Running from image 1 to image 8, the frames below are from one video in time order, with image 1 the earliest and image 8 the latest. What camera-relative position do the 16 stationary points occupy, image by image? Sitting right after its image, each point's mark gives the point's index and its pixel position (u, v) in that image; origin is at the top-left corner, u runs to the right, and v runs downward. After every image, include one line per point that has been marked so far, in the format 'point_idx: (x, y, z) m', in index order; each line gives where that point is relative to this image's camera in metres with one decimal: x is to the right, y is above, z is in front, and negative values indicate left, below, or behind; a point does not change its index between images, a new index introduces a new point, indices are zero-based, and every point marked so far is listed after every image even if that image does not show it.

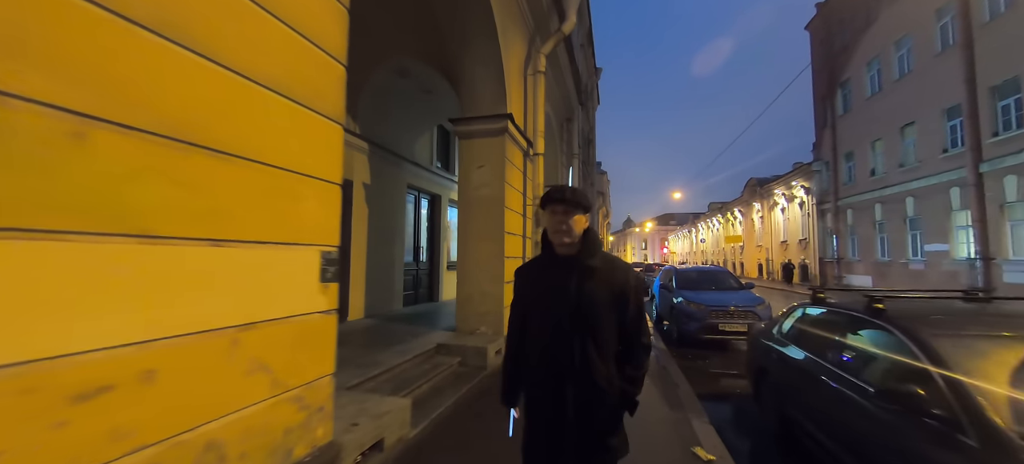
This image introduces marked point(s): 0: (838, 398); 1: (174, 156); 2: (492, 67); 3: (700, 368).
0: (+2.5, -1.3, +2.8) m
1: (-1.3, +0.3, +1.5) m
2: (-0.4, +2.7, +5.8) m
3: (+3.2, -2.3, +6.1) m
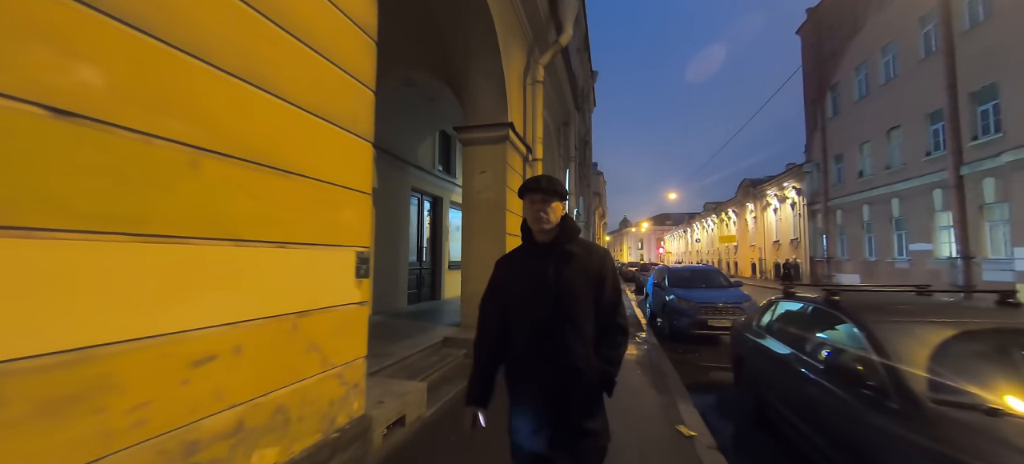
0: (+2.6, -1.3, +3.2) m
1: (-1.3, +0.3, +1.9) m
2: (-0.3, +2.6, +6.2) m
3: (+3.2, -2.3, +6.5) m
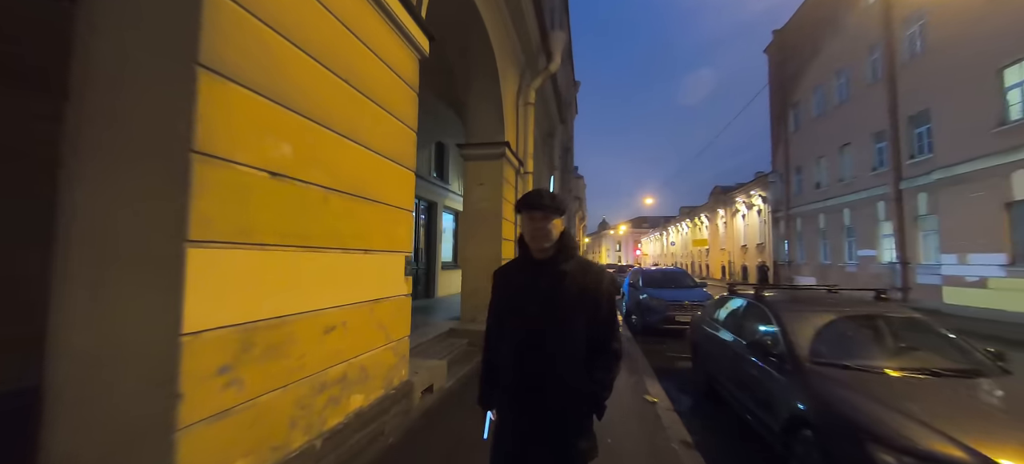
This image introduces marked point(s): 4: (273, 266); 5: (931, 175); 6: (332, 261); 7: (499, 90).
0: (+2.6, -1.4, +4.2) m
1: (-1.2, +0.2, +2.7) m
2: (-0.4, +2.5, +7.0) m
3: (+3.0, -2.5, +7.5) m
4: (-1.3, -0.2, +2.0) m
5: (+16.3, +2.2, +14.1) m
6: (-1.2, -0.2, +2.4) m
7: (-0.3, +2.7, +6.8) m
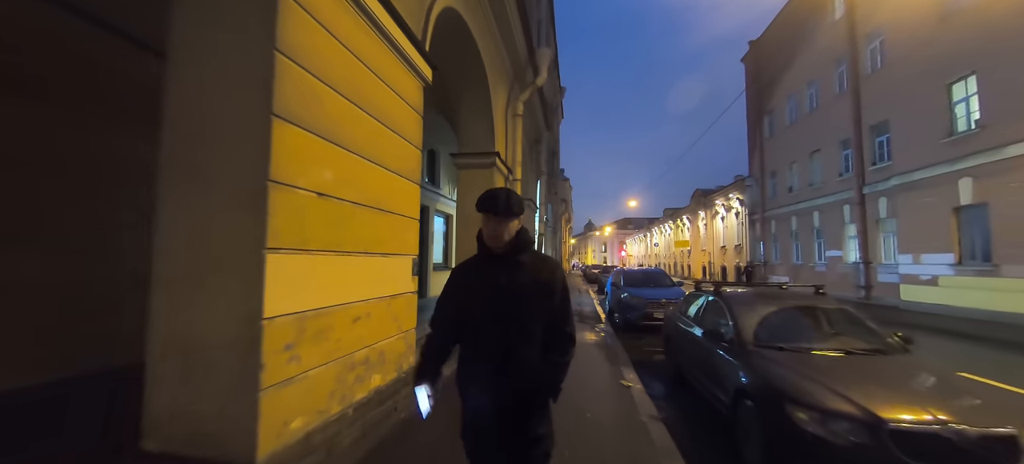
0: (+2.5, -1.5, +4.8) m
1: (-1.2, +0.2, +3.2) m
2: (-0.6, +2.5, +7.6) m
3: (+2.8, -2.5, +8.1) m
4: (-1.3, -0.2, +2.5) m
5: (+15.9, +2.2, +15.2) m
6: (-1.2, -0.2, +2.9) m
7: (-0.5, +2.6, +7.4) m
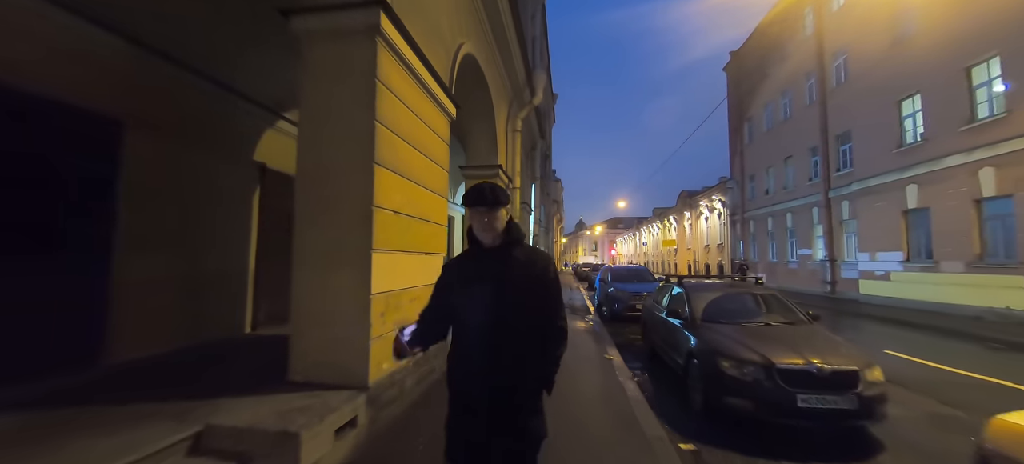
0: (+2.6, -1.5, +6.0) m
1: (-1.1, +0.1, +4.3) m
2: (-0.6, +2.4, +8.7) m
3: (+2.8, -2.6, +9.4) m
4: (-1.2, -0.3, +3.6) m
5: (+15.7, +2.1, +16.8) m
6: (-1.1, -0.3, +4.1) m
7: (-0.5, +2.6, +8.5) m
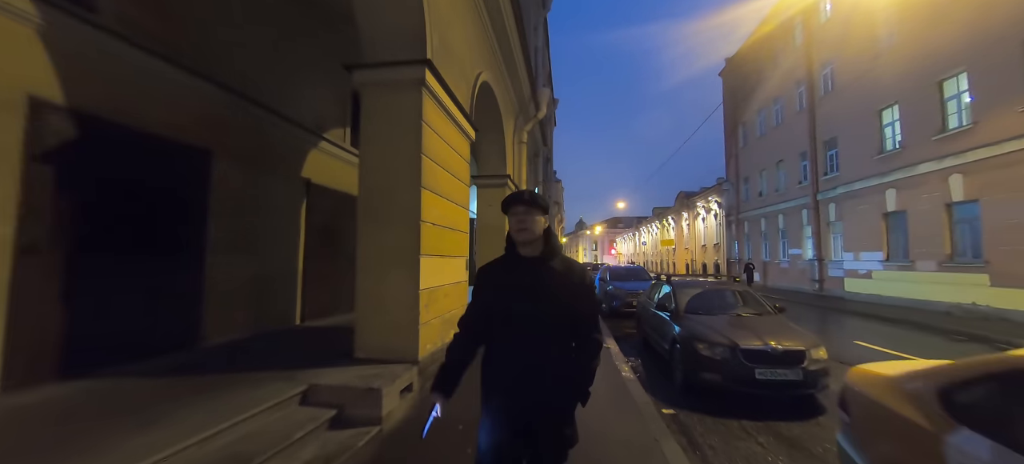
0: (+2.8, -1.6, +7.0) m
1: (-0.9, 0.0, +5.2) m
2: (-0.4, +2.3, +9.6) m
3: (+3.0, -2.7, +10.3) m
4: (-1.0, -0.4, +4.5) m
5: (+15.9, +2.1, +17.7) m
6: (-0.9, -0.4, +5.0) m
7: (-0.3, +2.5, +9.5) m
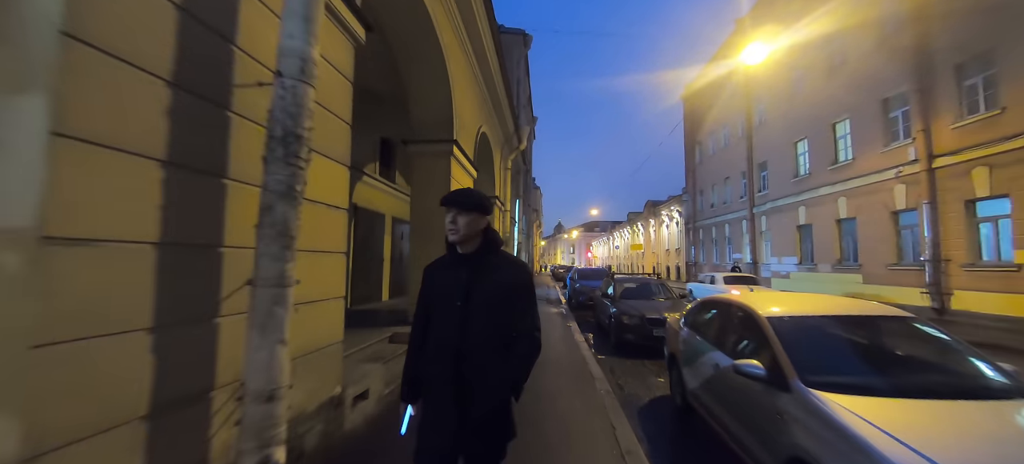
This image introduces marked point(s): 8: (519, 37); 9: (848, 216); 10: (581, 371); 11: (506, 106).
0: (+2.5, -1.9, +9.8) m
1: (-1.0, -0.3, +7.9) m
2: (-0.8, +2.0, +12.3) m
3: (+2.6, -3.0, +13.2) m
4: (-1.1, -0.7, +7.2) m
5: (+15.0, +1.6, +21.3) m
6: (-1.1, -0.7, +7.7) m
7: (-0.7, +2.2, +12.2) m
8: (+0.4, +10.5, +19.4) m
9: (+14.4, +0.7, +15.4) m
10: (+1.2, -2.4, +6.2) m
11: (-0.1, +4.5, +13.3) m
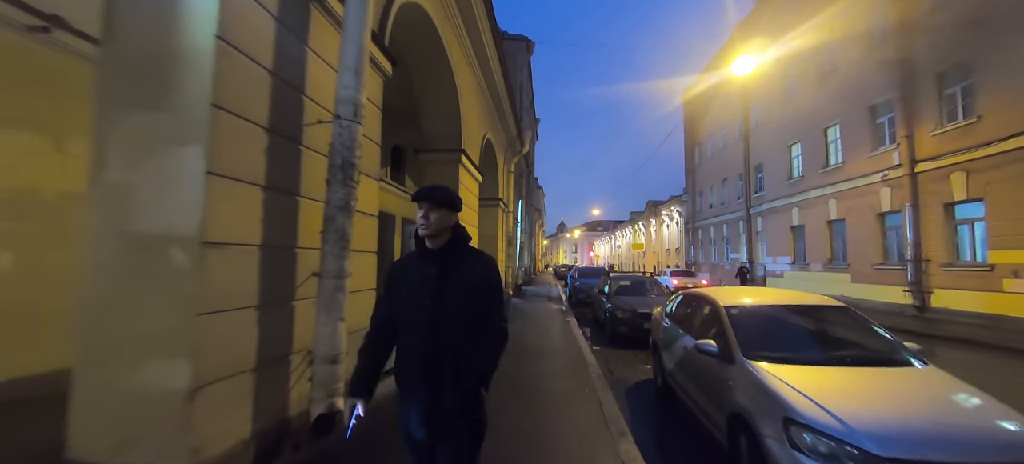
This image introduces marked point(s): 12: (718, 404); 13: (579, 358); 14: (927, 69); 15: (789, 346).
0: (+2.6, -2.0, +10.5) m
1: (-1.0, -0.3, +8.6) m
2: (-0.7, +2.0, +13.0) m
3: (+2.6, -3.0, +13.8) m
4: (-1.1, -0.7, +7.9) m
5: (+15.2, +1.6, +21.9) m
6: (-1.0, -0.7, +8.4) m
7: (-0.6, +2.2, +12.9) m
8: (+0.6, +10.5, +20.0) m
9: (+14.5, +0.6, +16.0) m
10: (+1.2, -2.4, +6.9) m
11: (0.0, +4.5, +13.9) m
12: (+2.0, -1.6, +3.4) m
13: (+1.3, -2.4, +6.9) m
14: (+13.9, +5.4, +12.1) m
15: (+2.7, -1.1, +3.5) m
